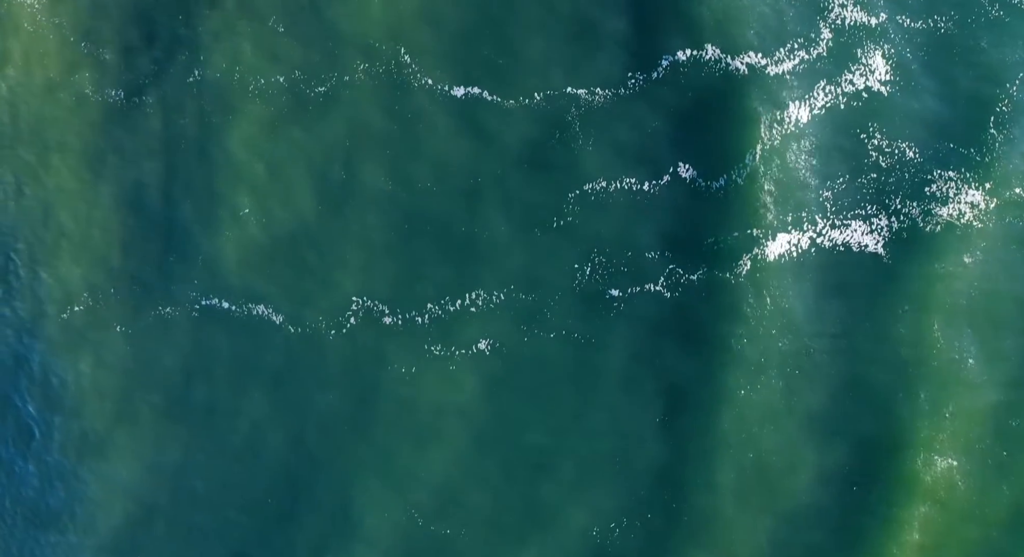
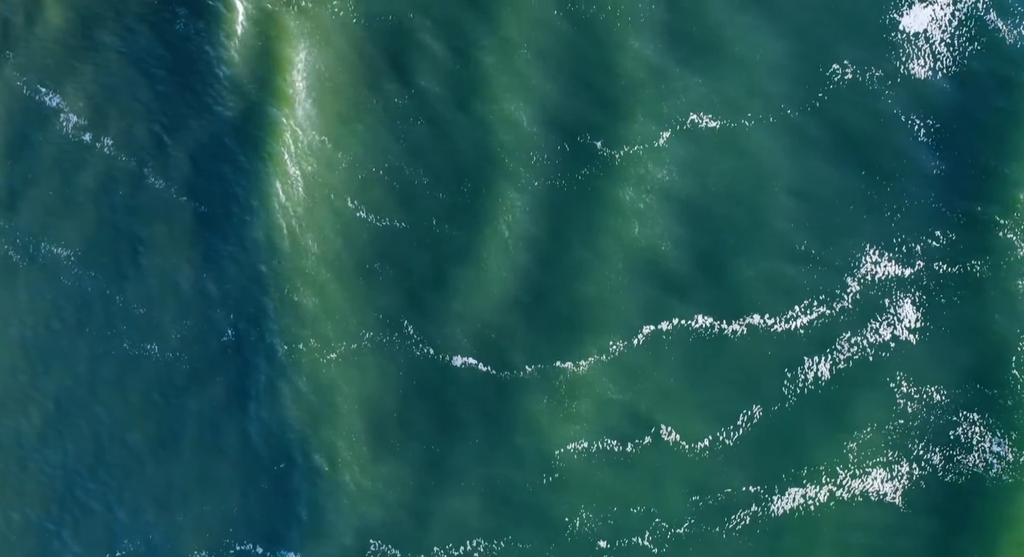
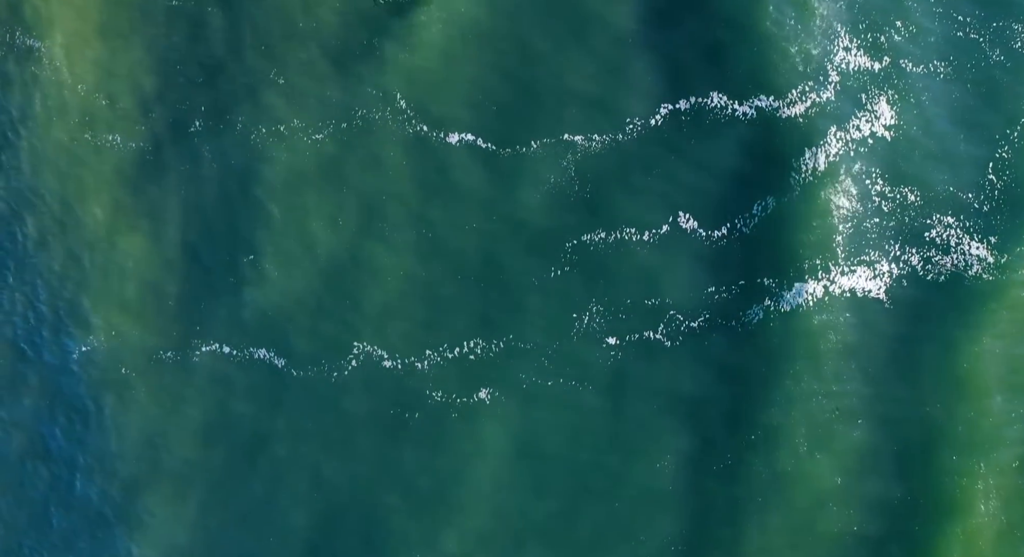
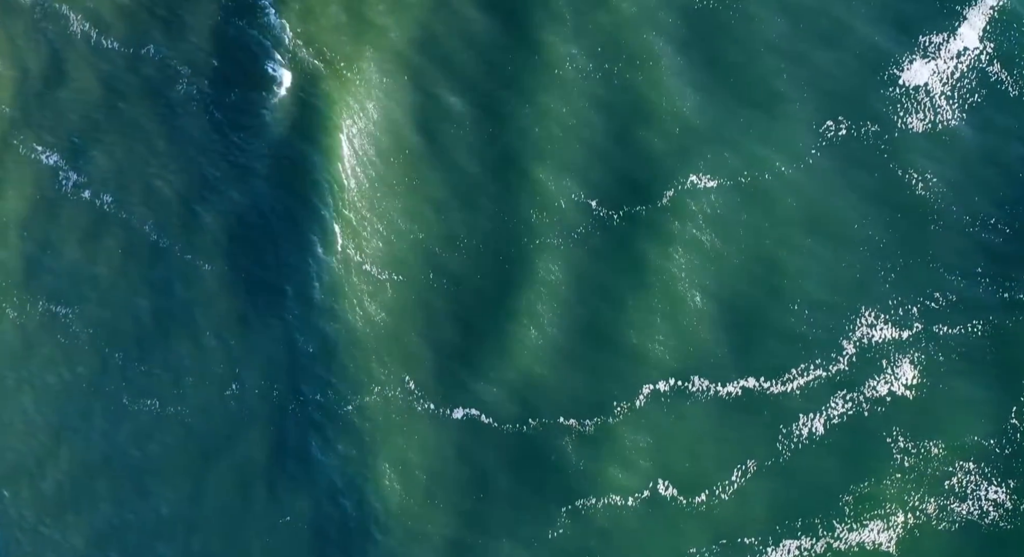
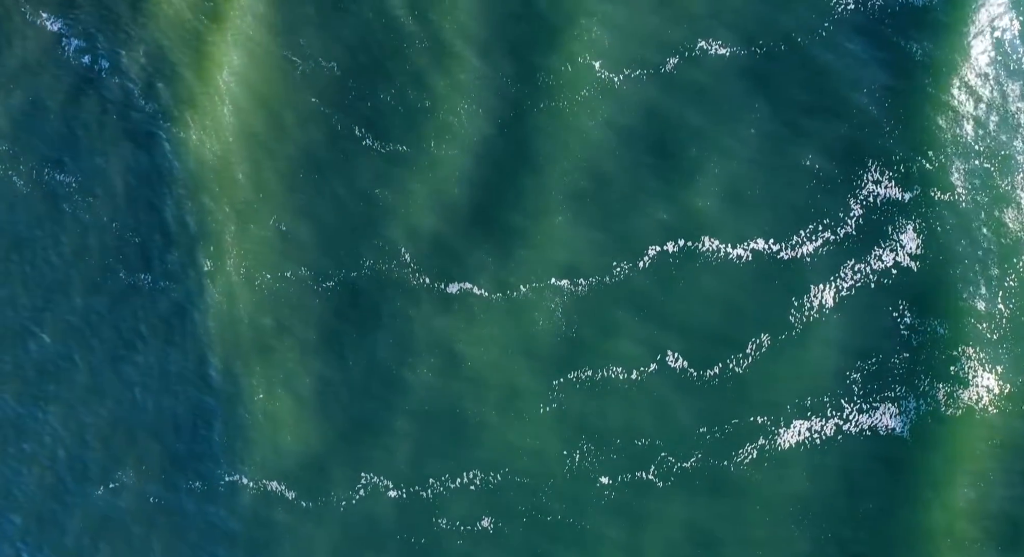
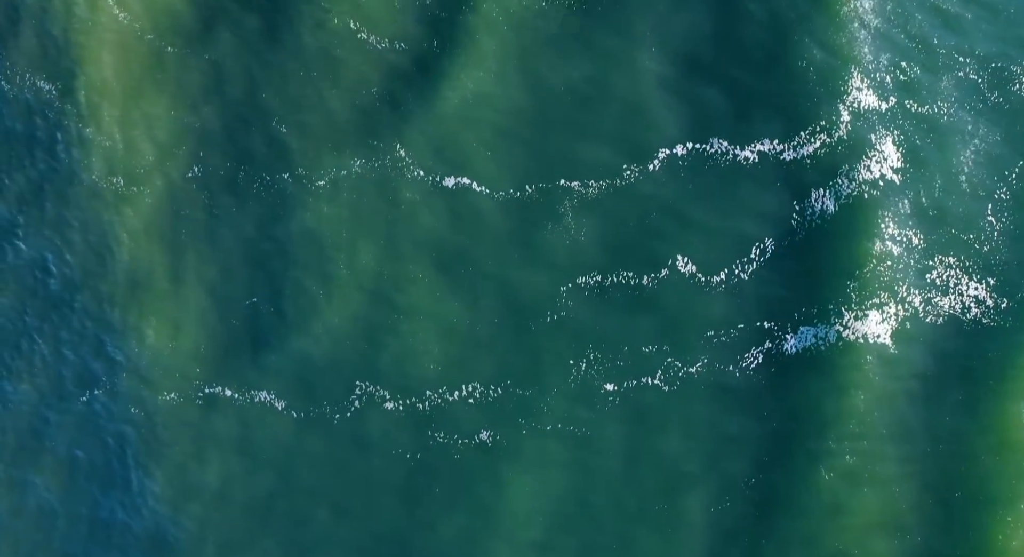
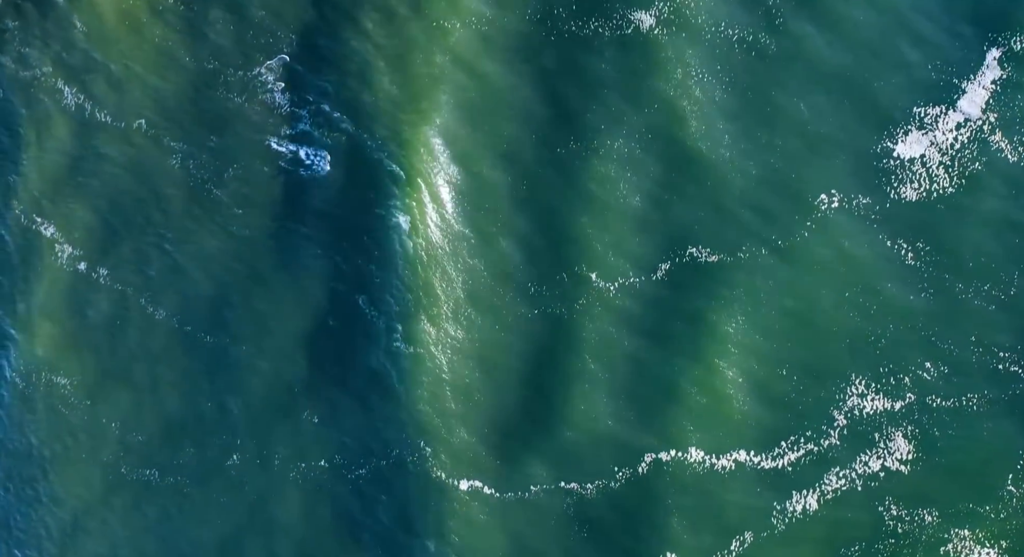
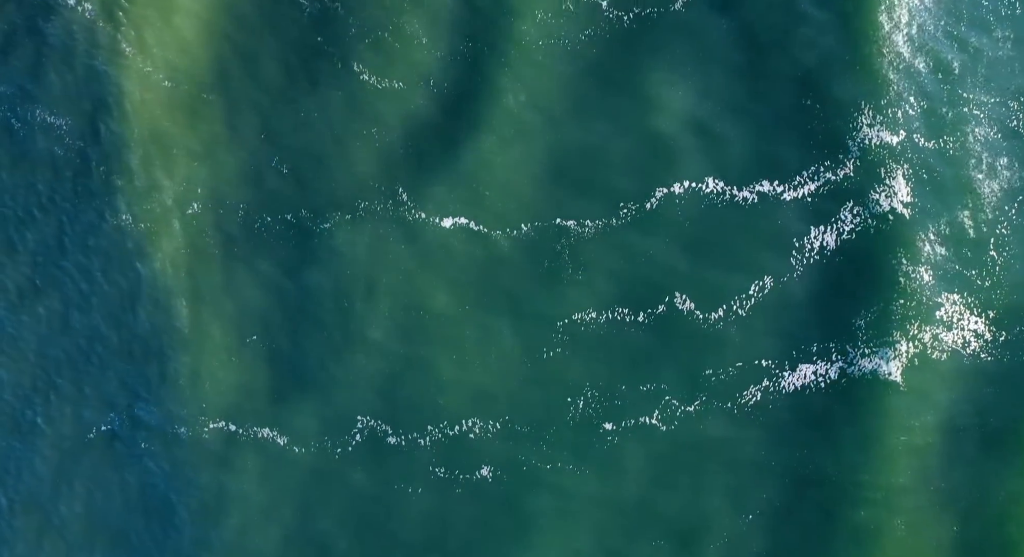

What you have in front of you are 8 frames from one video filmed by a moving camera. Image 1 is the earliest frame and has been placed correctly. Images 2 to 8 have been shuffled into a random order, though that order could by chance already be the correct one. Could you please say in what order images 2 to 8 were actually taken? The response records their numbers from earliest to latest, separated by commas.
3, 6, 8, 5, 2, 4, 7
